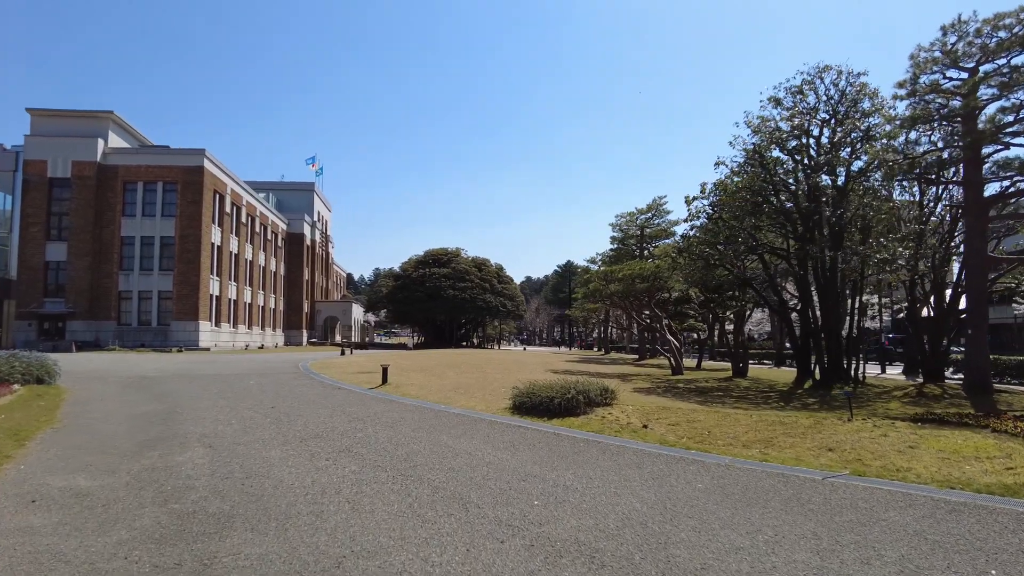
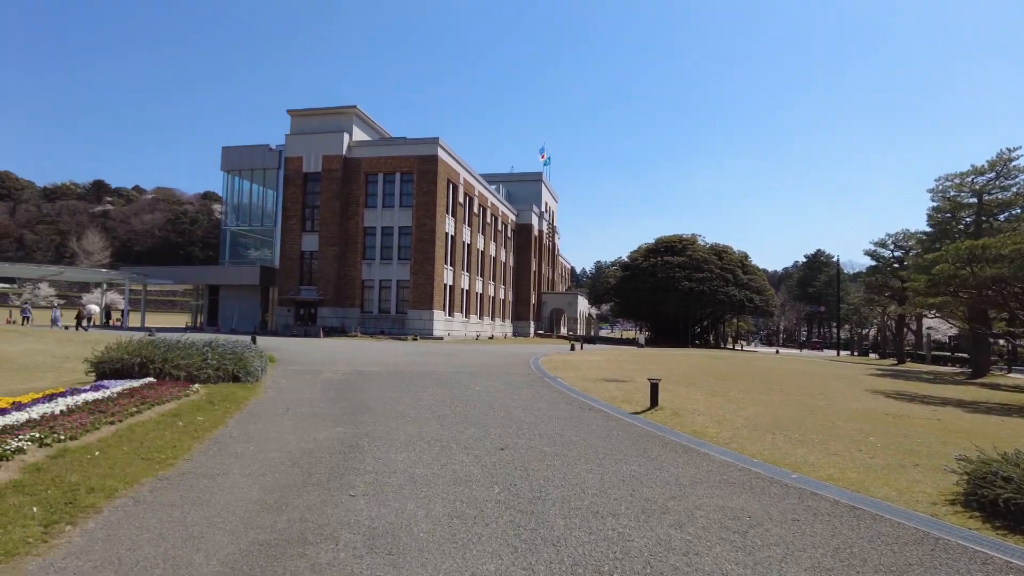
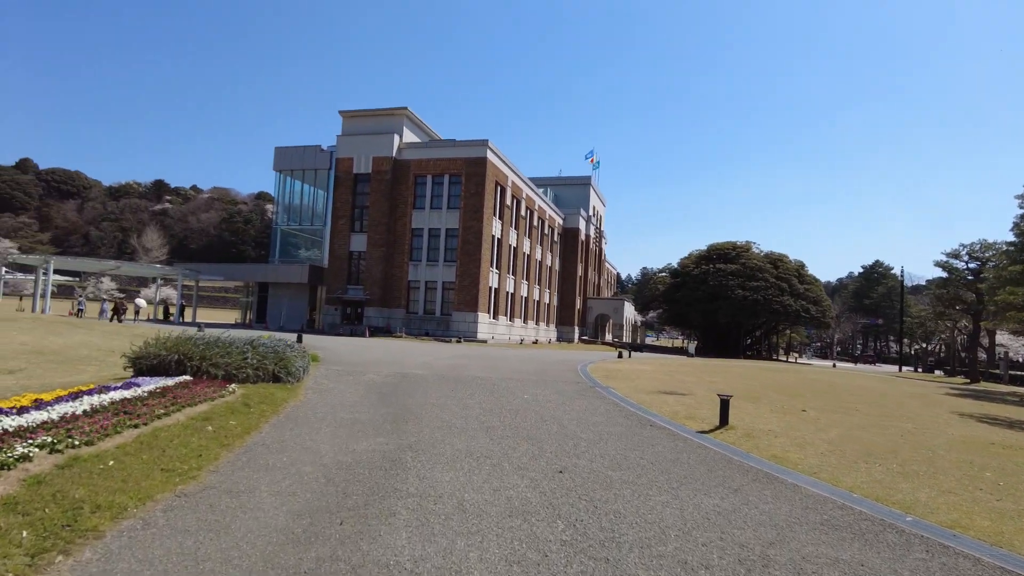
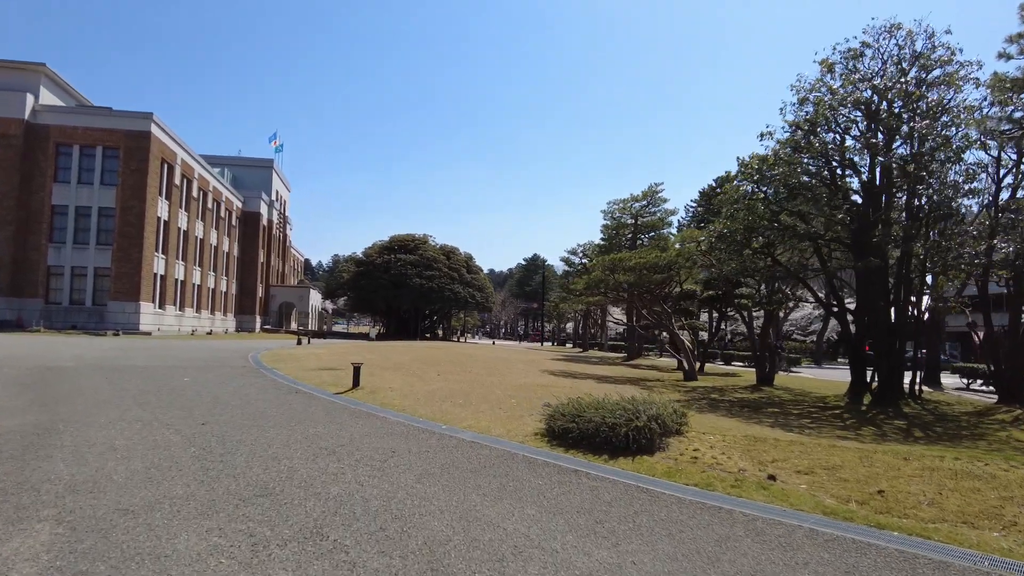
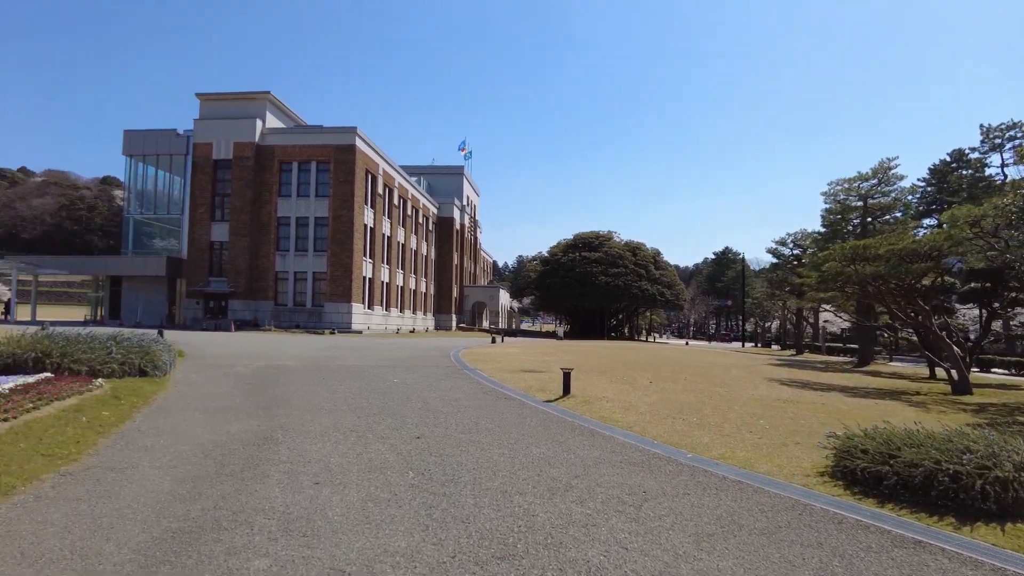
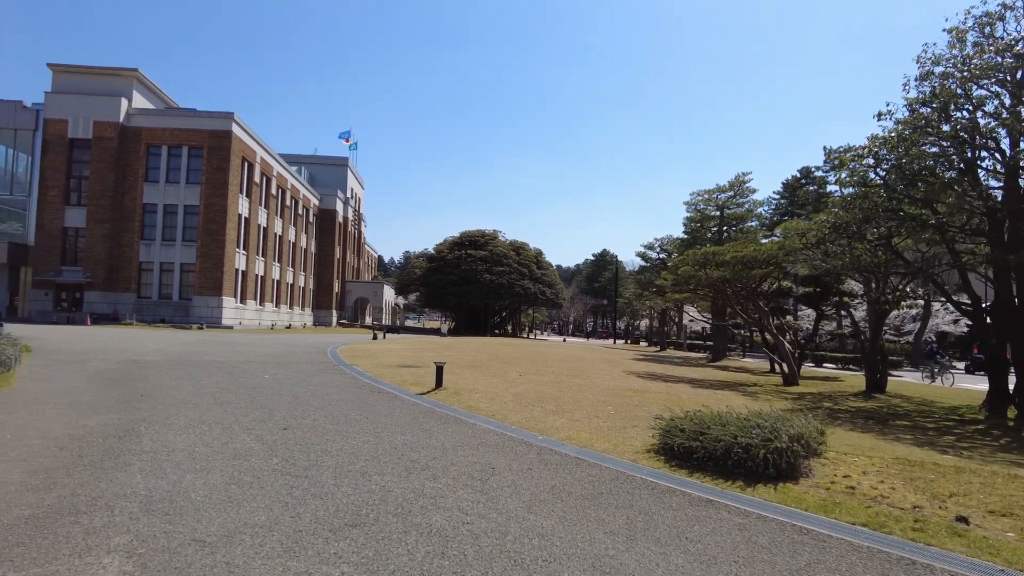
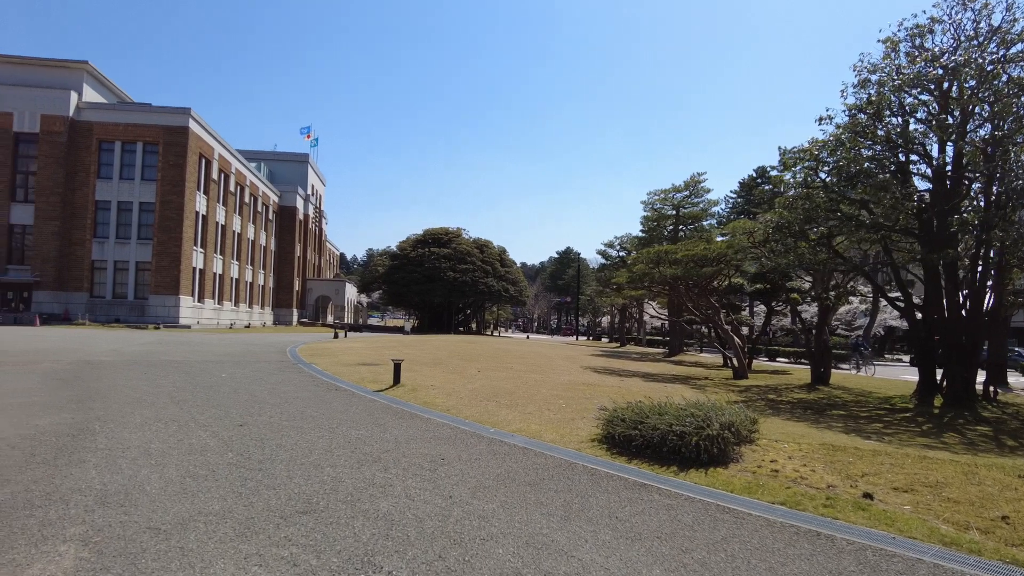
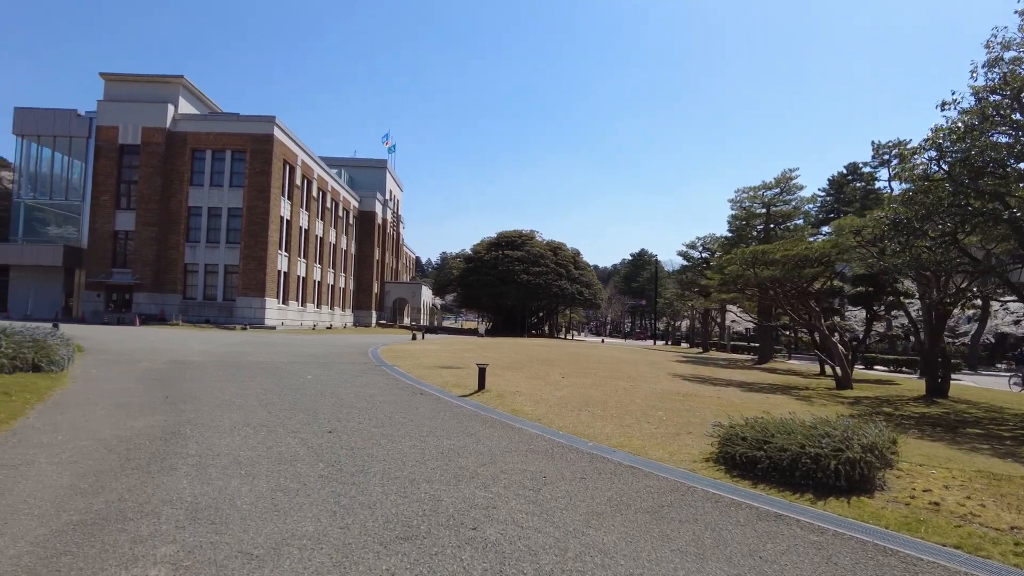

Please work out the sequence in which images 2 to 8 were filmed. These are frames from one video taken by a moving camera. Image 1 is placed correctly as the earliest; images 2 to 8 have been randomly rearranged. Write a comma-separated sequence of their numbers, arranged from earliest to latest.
4, 7, 6, 8, 5, 2, 3
